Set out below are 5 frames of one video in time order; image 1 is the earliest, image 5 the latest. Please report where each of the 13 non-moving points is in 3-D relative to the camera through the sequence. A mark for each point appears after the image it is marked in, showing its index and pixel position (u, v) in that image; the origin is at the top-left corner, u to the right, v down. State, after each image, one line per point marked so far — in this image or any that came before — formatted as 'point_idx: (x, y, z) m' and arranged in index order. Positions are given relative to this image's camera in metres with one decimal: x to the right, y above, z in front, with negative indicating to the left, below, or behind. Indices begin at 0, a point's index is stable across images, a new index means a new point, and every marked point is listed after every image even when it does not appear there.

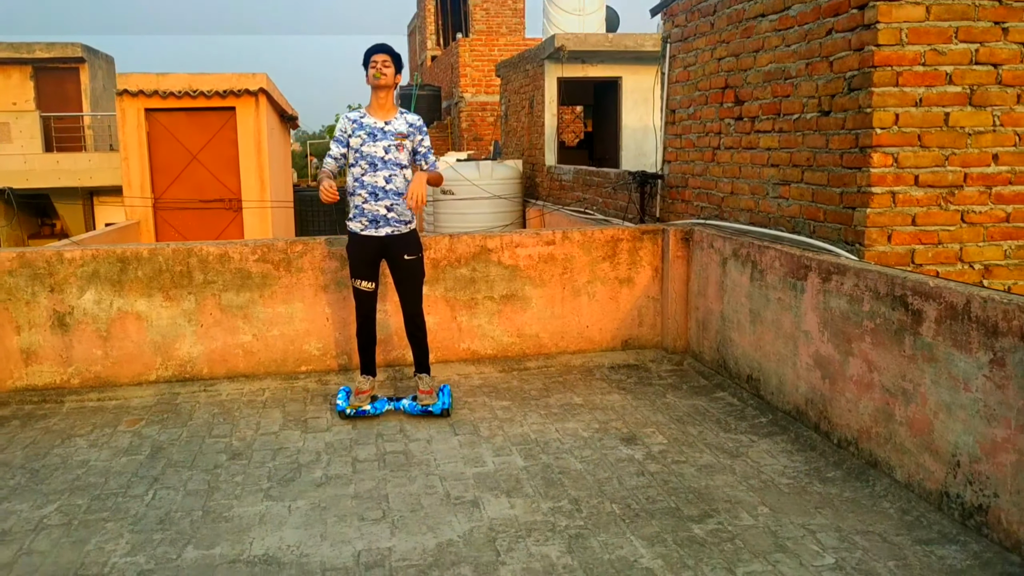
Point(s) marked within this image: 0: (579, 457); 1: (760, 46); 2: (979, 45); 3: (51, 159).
0: (+0.3, -0.6, +3.5) m
1: (+1.1, +1.1, +4.3) m
2: (+1.7, +0.9, +3.4) m
3: (-7.6, +2.1, +15.7) m
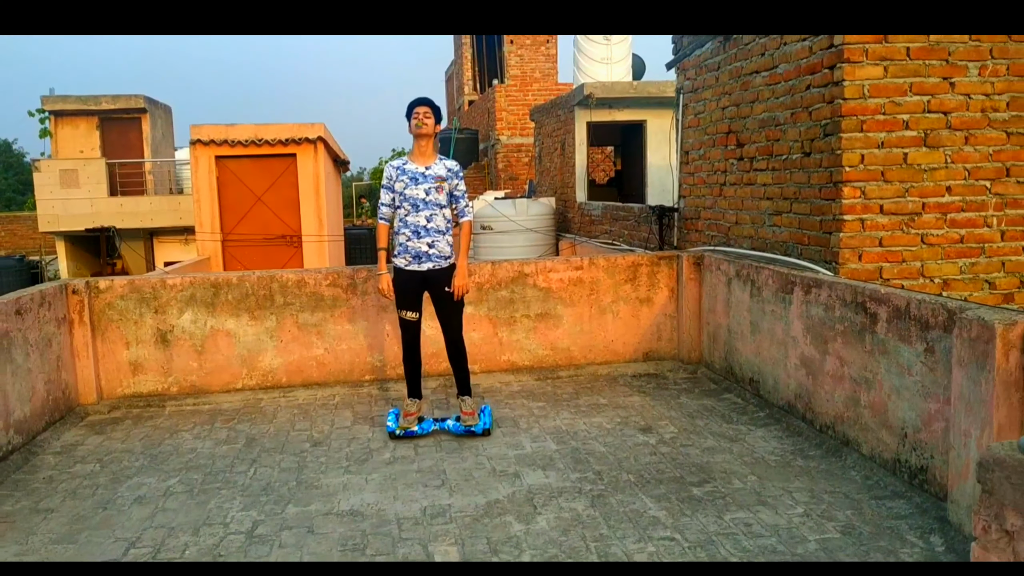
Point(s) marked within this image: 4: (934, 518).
0: (+0.4, -0.7, +4.2) m
1: (+1.3, +1.0, +5.0) m
2: (+1.8, +0.8, +4.1) m
3: (-7.0, +1.5, +16.7) m
4: (+1.4, -0.8, +3.1) m
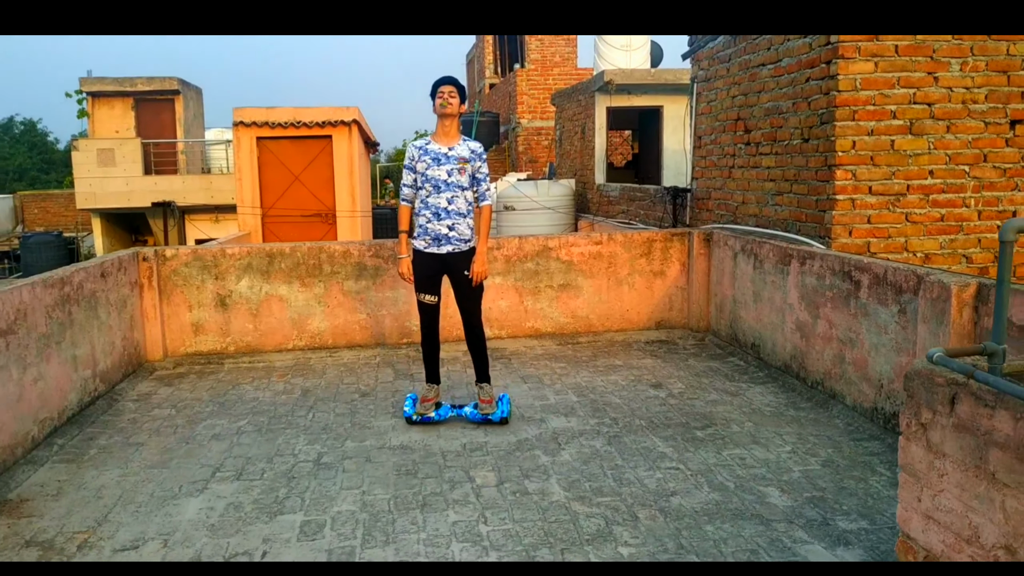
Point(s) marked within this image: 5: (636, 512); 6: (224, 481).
0: (+0.5, -0.5, +4.7) m
1: (+1.5, +1.2, +5.5) m
2: (+2.0, +1.0, +4.6) m
3: (-6.7, +1.9, +17.4) m
4: (+1.5, -0.6, +3.7) m
5: (+0.4, -0.8, +3.2) m
6: (-1.1, -0.7, +3.7) m
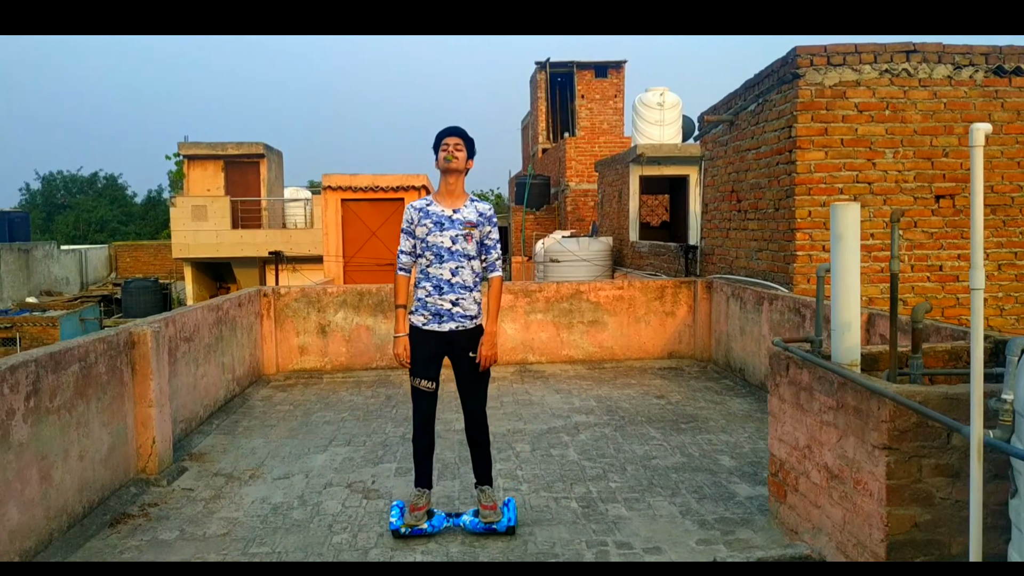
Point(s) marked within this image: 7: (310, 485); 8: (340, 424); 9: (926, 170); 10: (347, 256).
0: (+0.8, -0.8, +6.2) m
1: (+1.8, +0.9, +7.0) m
2: (+2.2, +0.7, +6.1) m
3: (-5.7, +1.1, +19.3) m
4: (+1.7, -0.8, +5.0) m
5: (+0.6, -0.9, +4.6) m
6: (-1.0, -0.9, +5.2) m
7: (-1.0, -0.9, +4.4) m
8: (-1.1, -0.8, +5.7) m
9: (+2.7, +0.8, +6.1) m
10: (-2.7, +0.5, +14.7) m
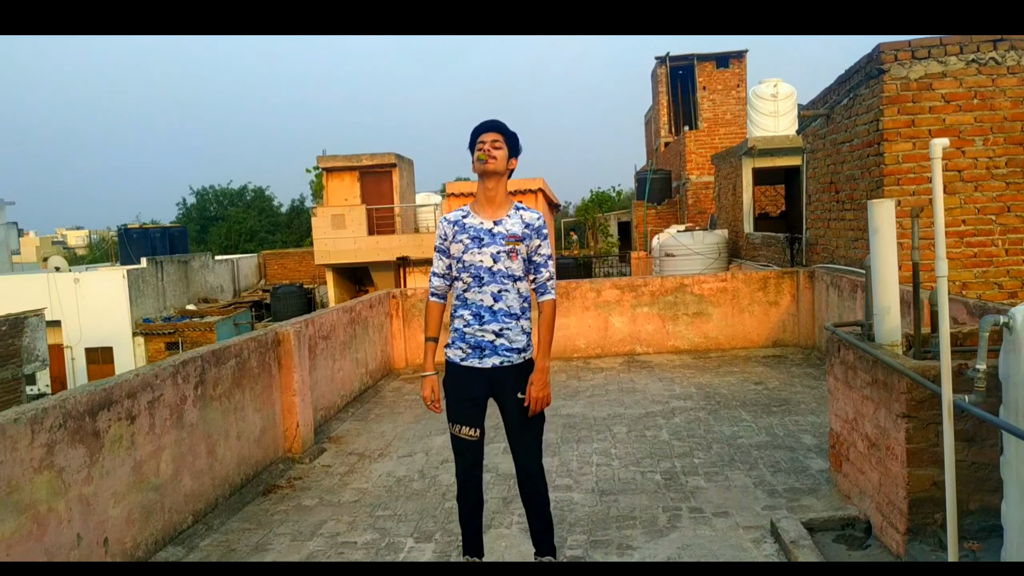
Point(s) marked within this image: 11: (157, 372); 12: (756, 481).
0: (+1.5, -0.7, +6.6) m
1: (+2.5, +1.0, +7.2) m
2: (+2.9, +0.8, +6.2) m
3: (-3.0, +1.0, +20.5) m
4: (+2.2, -0.7, +5.3) m
5: (+1.1, -0.8, +5.1) m
6: (-0.3, -0.9, +5.8) m
7: (-0.4, -0.9, +5.1) m
8: (-0.4, -0.8, +6.4) m
9: (+3.3, +0.9, +6.2) m
10: (-0.7, +0.5, +15.5) m
11: (-1.4, -0.3, +3.8) m
12: (+1.1, -0.9, +4.4) m
